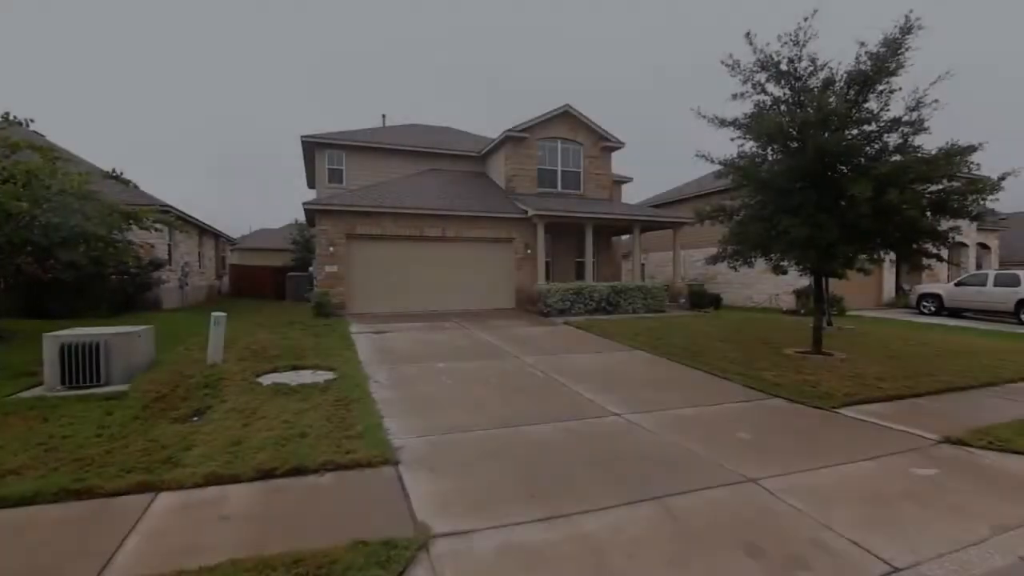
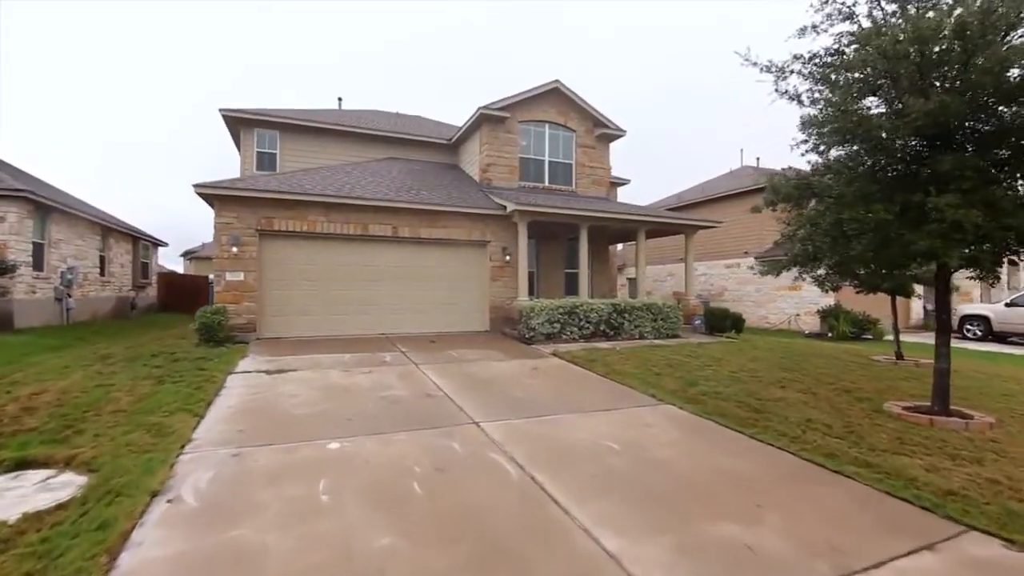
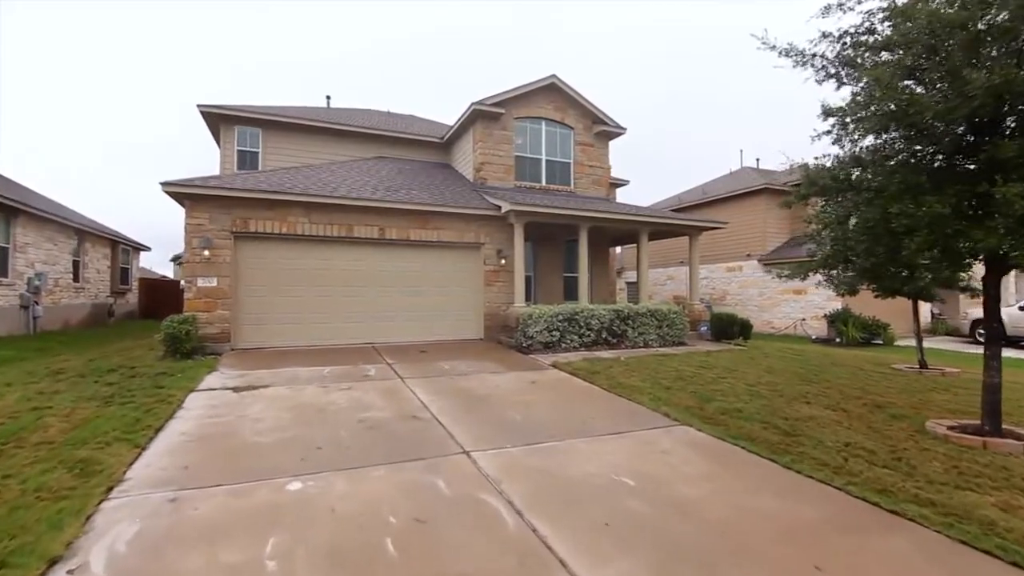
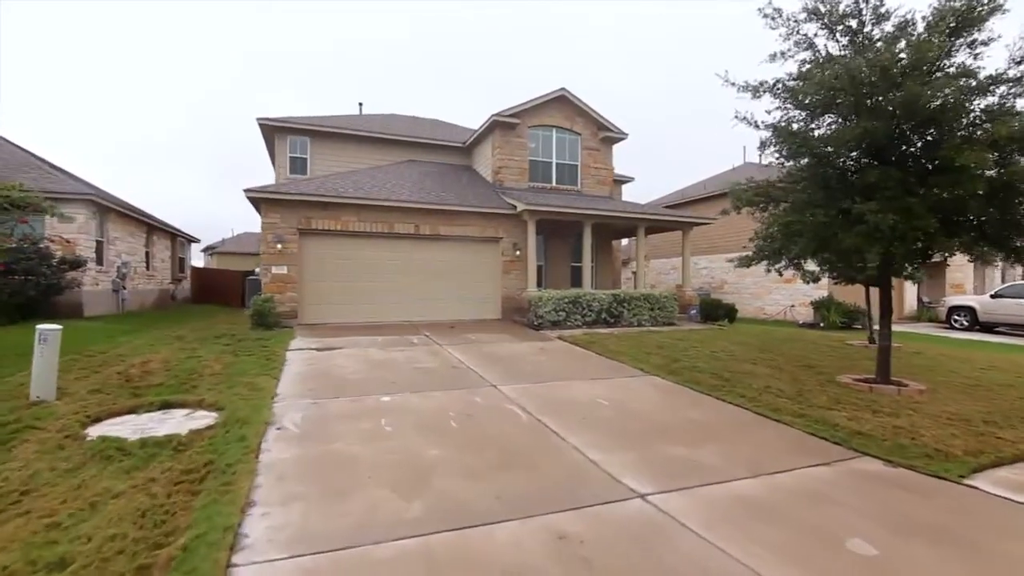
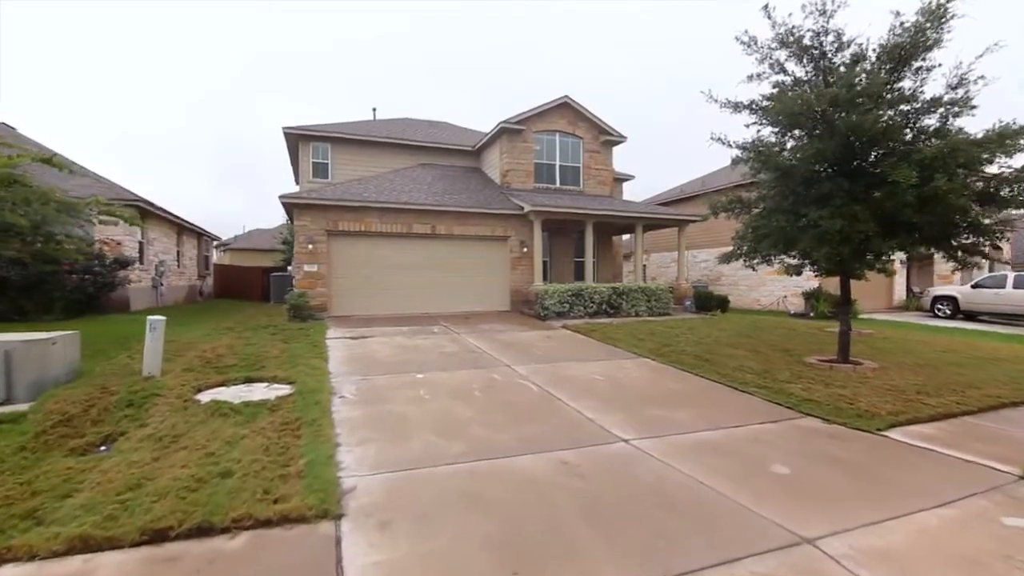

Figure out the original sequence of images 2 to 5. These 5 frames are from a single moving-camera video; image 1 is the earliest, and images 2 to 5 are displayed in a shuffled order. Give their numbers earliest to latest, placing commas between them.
5, 4, 2, 3
